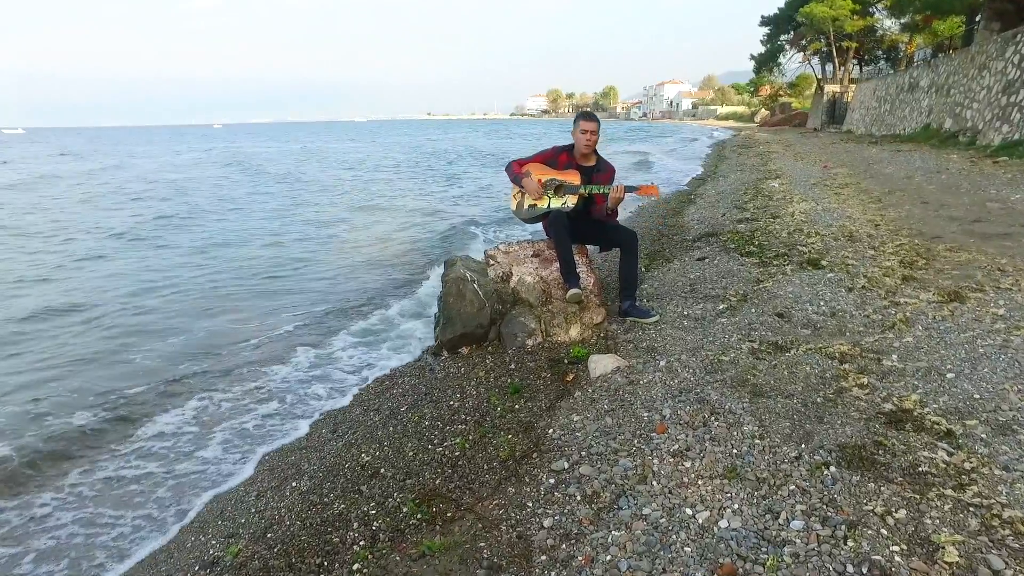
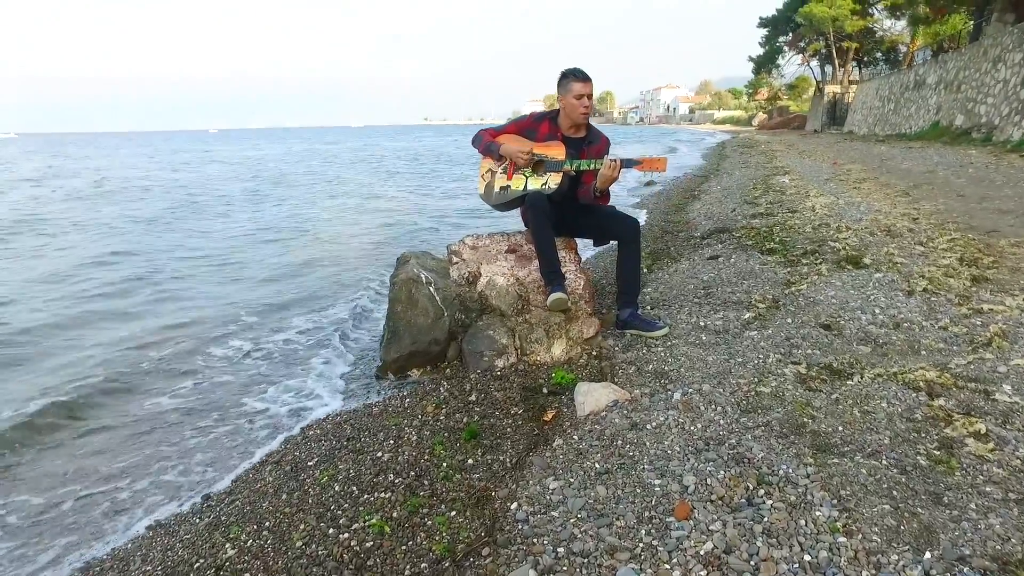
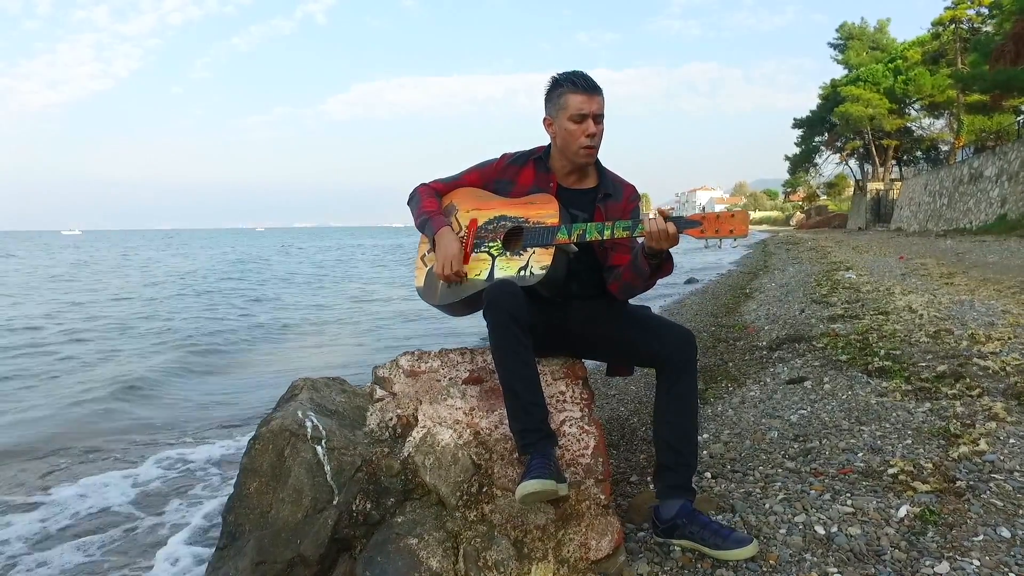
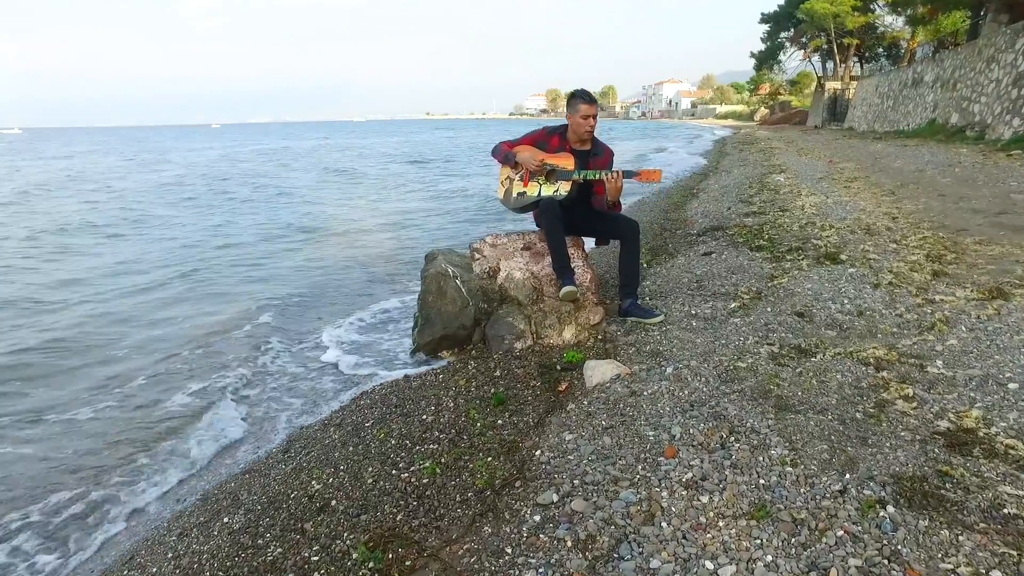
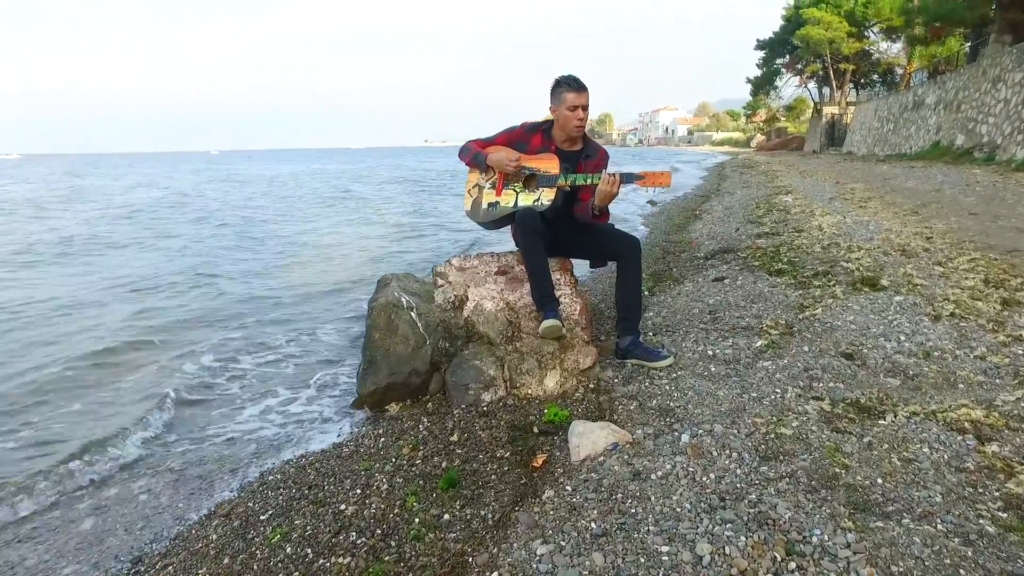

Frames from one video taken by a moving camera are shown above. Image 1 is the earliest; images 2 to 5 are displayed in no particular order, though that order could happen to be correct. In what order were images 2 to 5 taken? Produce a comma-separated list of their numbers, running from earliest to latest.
4, 2, 5, 3
